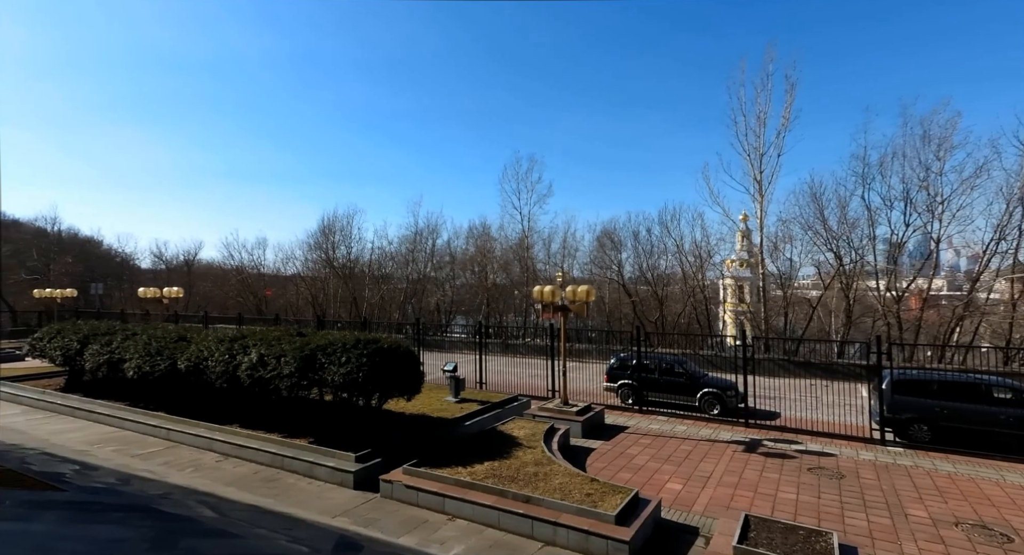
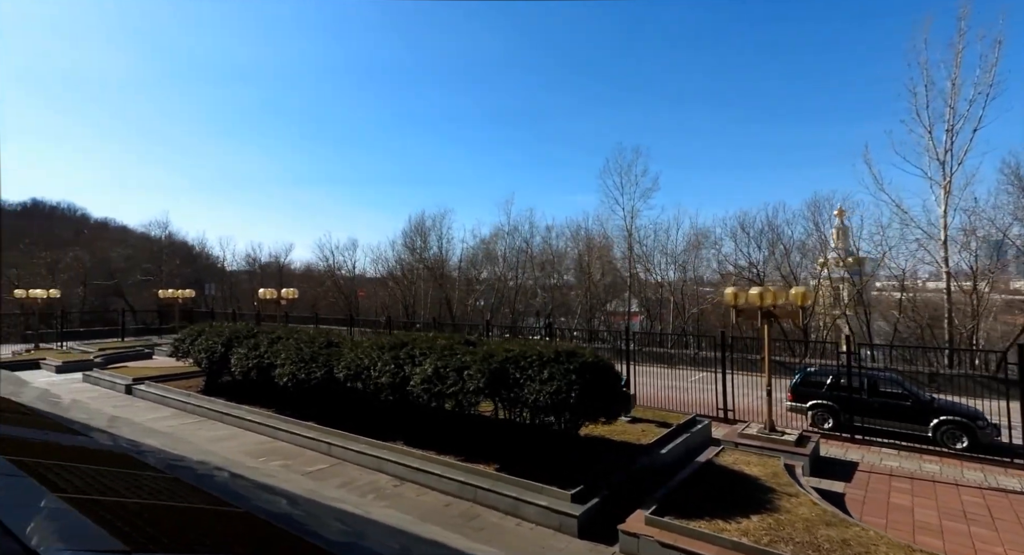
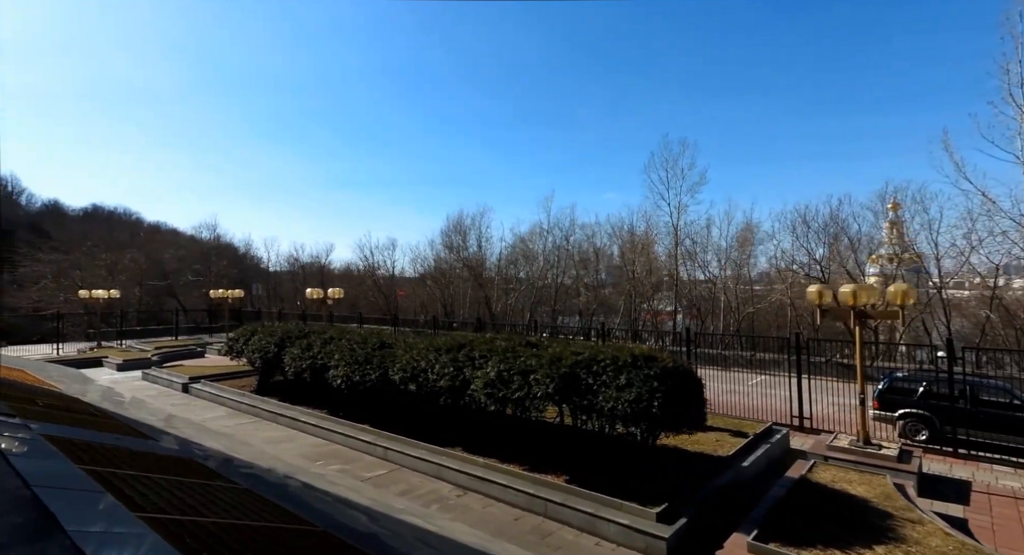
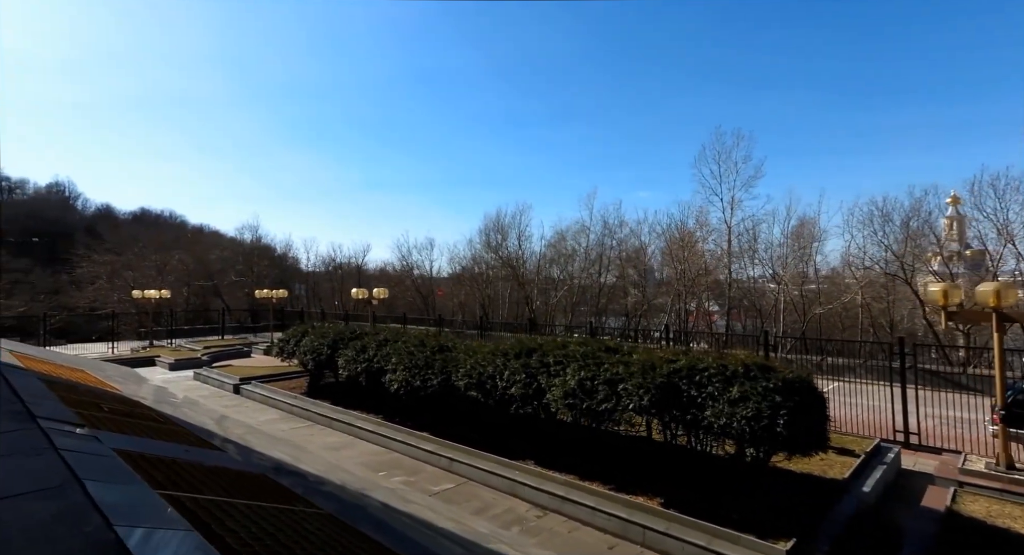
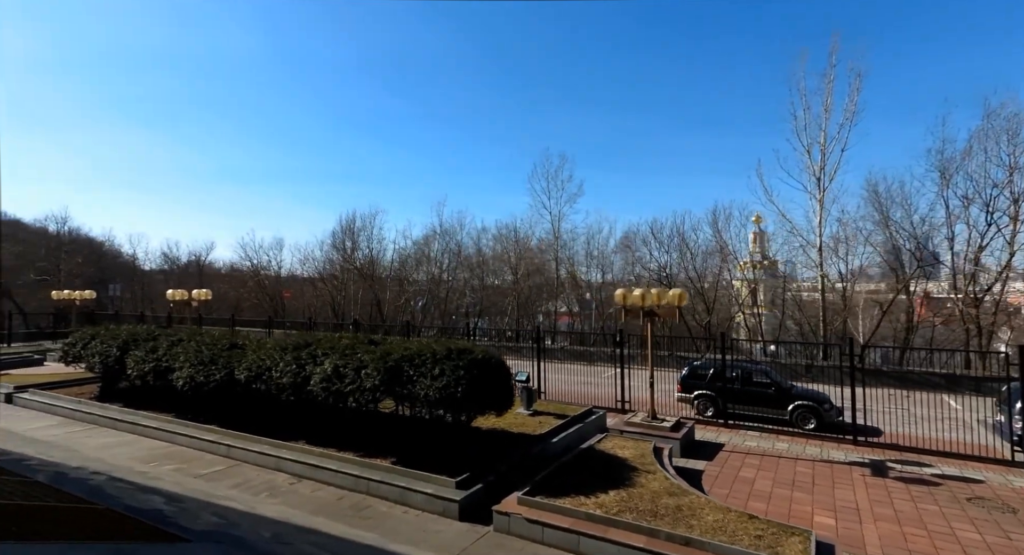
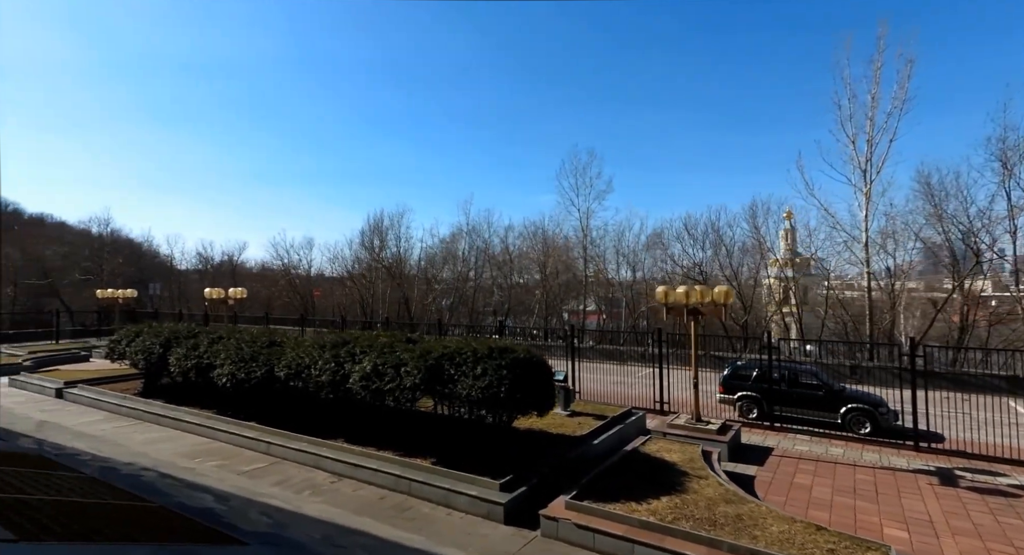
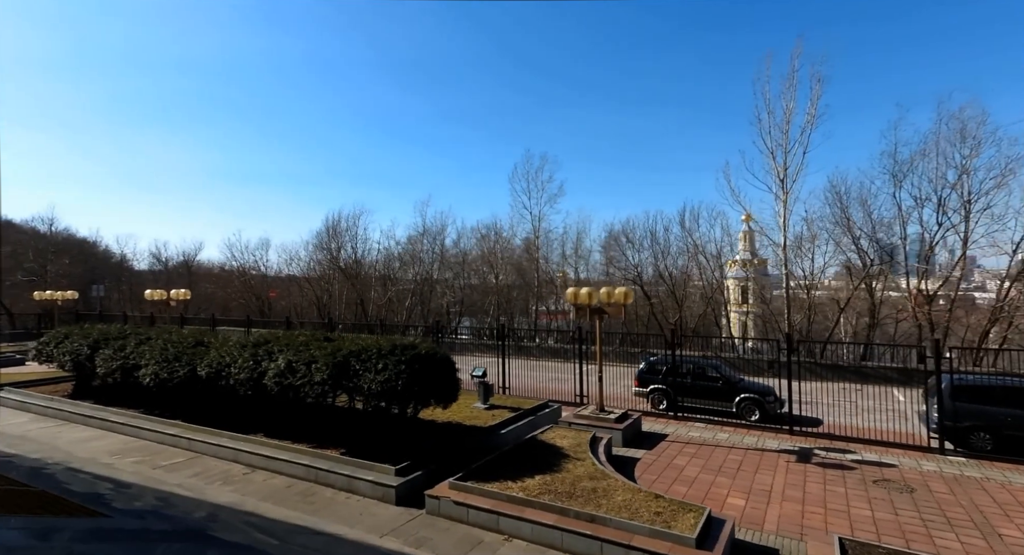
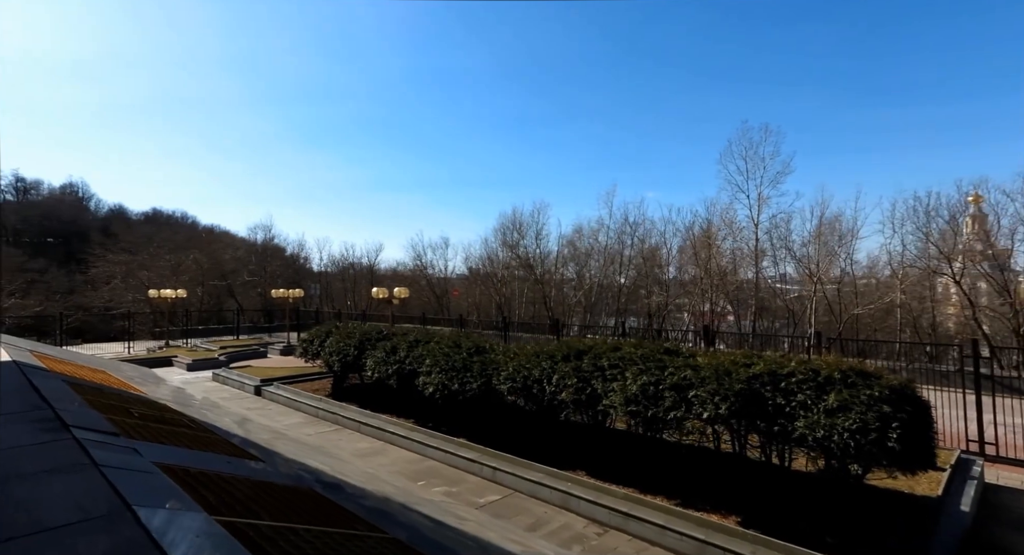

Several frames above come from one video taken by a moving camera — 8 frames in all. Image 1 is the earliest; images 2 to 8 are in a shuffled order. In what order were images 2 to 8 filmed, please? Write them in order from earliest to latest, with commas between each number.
7, 5, 6, 2, 3, 4, 8
